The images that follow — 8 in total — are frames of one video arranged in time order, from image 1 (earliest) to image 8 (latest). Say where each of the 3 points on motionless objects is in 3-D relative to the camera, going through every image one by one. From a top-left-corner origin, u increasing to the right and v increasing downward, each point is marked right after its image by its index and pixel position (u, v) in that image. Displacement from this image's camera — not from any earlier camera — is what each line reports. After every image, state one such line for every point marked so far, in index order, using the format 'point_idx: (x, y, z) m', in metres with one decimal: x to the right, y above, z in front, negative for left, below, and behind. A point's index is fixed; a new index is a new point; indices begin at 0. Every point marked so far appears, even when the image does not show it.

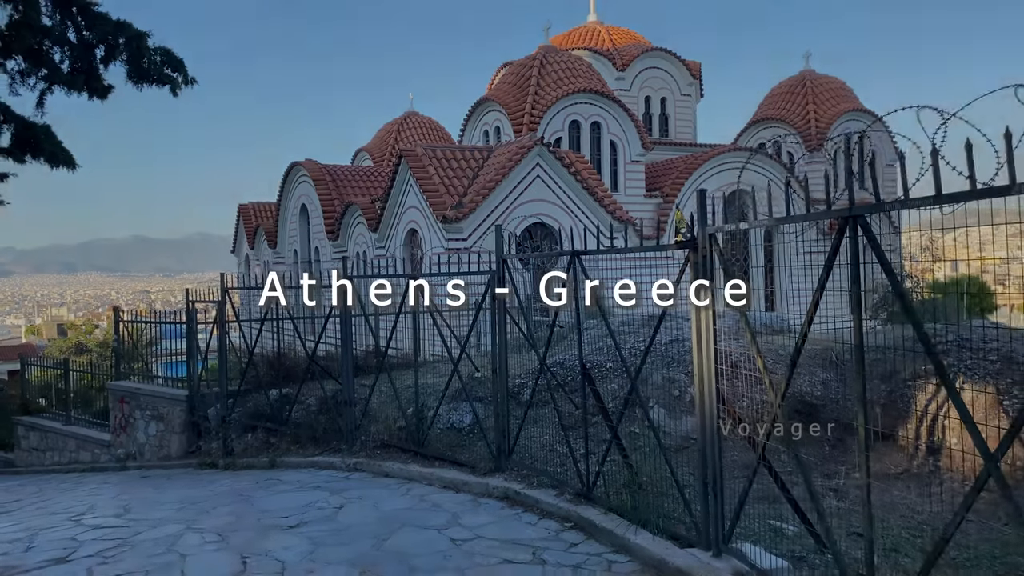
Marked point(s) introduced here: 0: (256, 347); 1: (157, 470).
0: (-3.6, -0.8, +11.5) m
1: (-5.1, -2.7, +12.2) m
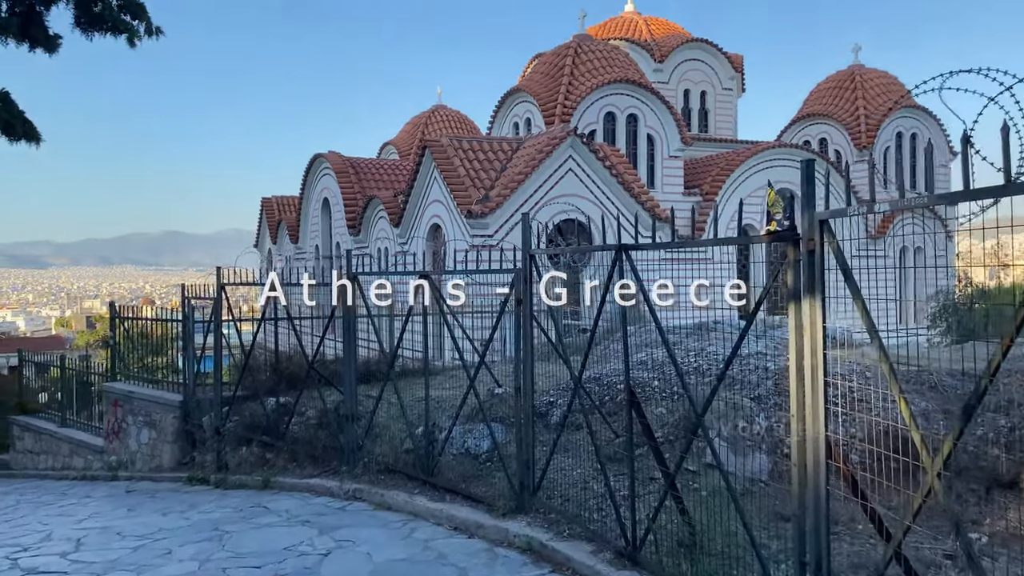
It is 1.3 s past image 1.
0: (-3.2, -0.8, +10.3) m
1: (-4.8, -2.6, +11.1) m
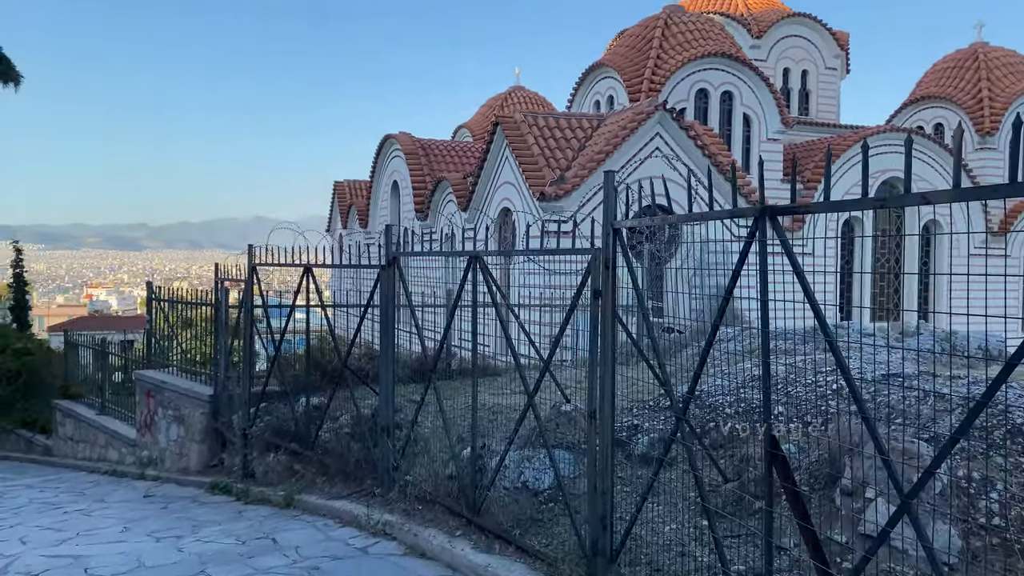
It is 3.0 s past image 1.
0: (-2.4, -0.6, +8.9) m
1: (-4.0, -2.3, +9.8) m
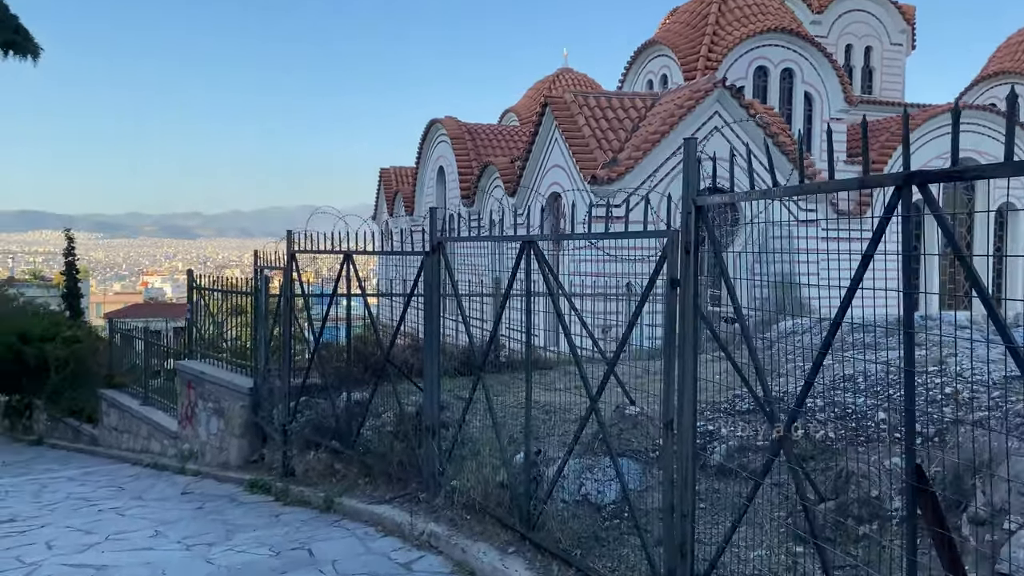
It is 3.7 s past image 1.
0: (-1.9, -0.5, +8.4) m
1: (-3.4, -2.2, +9.4) m
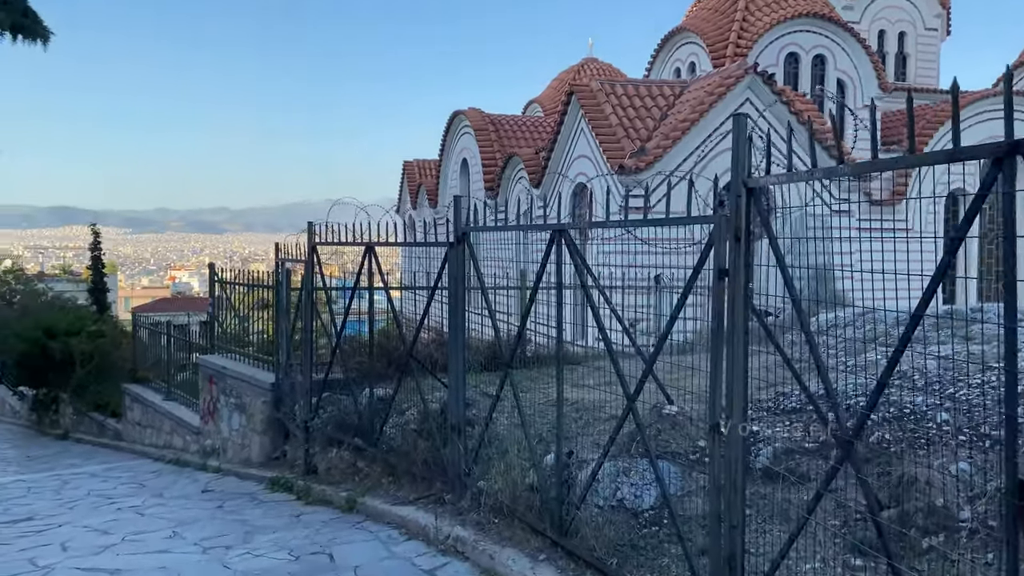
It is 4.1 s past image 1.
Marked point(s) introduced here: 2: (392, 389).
0: (-1.6, -0.4, +8.2) m
1: (-3.1, -2.1, +9.3) m
2: (-1.1, -0.9, +7.4) m
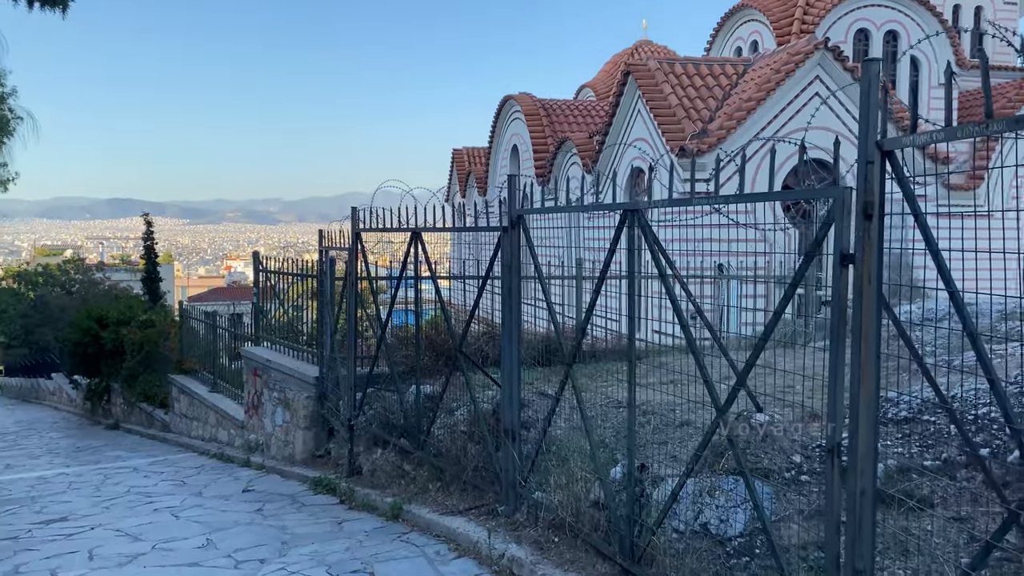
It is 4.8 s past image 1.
0: (-1.1, -0.3, +7.7) m
1: (-2.5, -2.0, +8.8) m
2: (-0.6, -0.8, +6.9) m
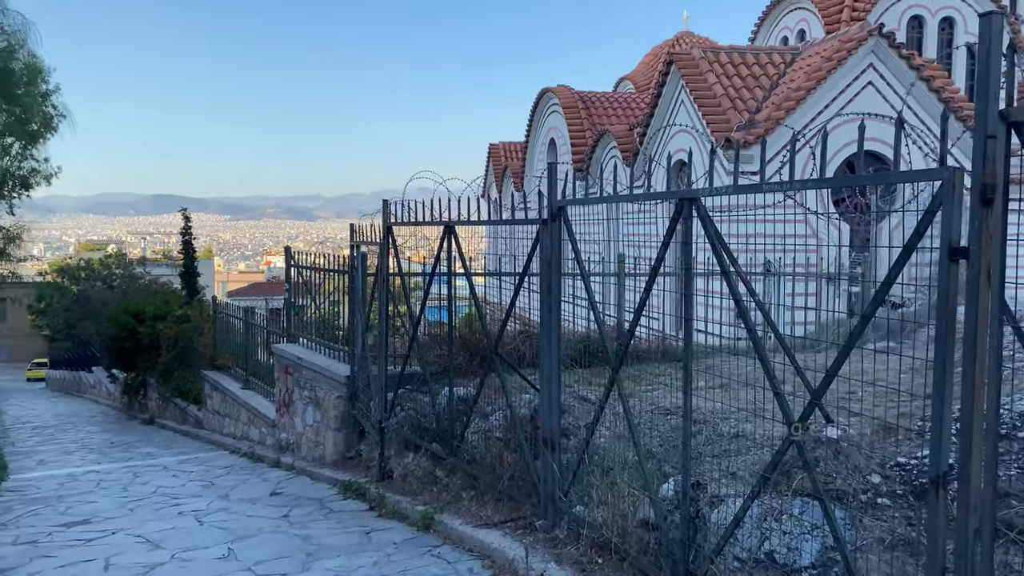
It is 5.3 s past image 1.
0: (-0.8, -0.3, +7.3) m
1: (-2.1, -2.0, +8.5) m
2: (-0.3, -0.8, +6.5) m
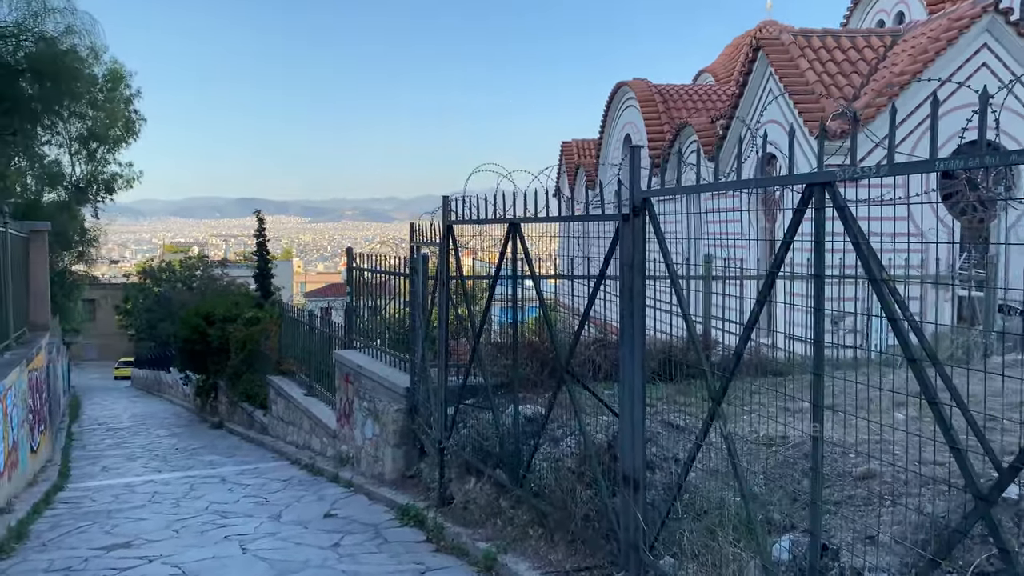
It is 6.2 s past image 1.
0: (-0.2, -0.3, +6.6) m
1: (-1.5, -2.0, +7.9) m
2: (+0.2, -0.8, +5.7) m
